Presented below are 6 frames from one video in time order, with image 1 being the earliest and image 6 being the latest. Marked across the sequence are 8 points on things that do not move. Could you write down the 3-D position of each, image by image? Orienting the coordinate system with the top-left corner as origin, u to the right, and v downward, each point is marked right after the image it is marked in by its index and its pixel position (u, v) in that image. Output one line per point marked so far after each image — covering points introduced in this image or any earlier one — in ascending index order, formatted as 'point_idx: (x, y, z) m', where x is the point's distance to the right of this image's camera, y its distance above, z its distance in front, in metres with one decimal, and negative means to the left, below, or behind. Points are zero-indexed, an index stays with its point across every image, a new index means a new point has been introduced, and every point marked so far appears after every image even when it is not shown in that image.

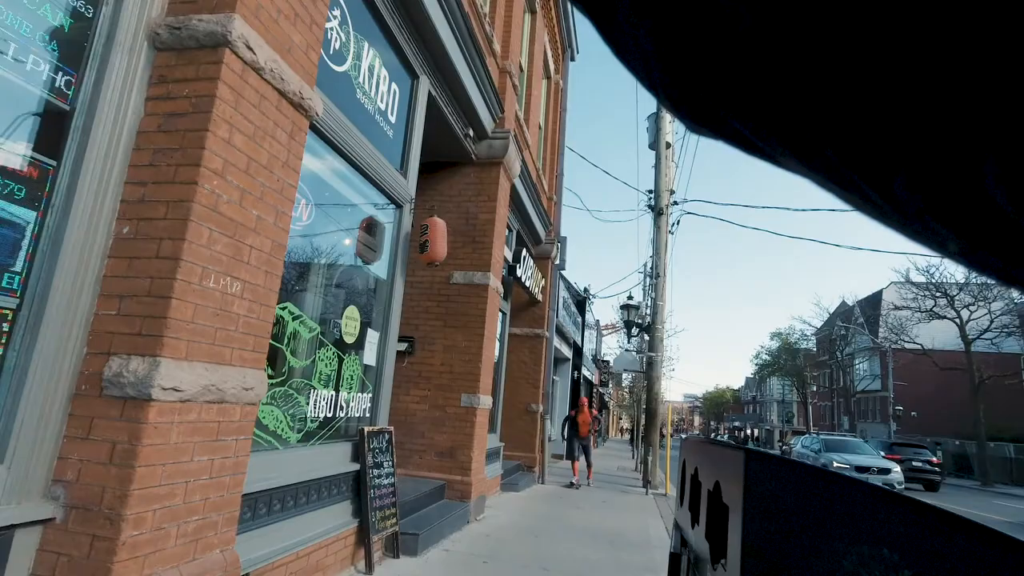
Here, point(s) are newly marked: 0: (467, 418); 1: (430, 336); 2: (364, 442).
0: (-0.5, -1.5, +7.5) m
1: (-1.0, -0.6, +7.9) m
2: (-1.1, -1.2, +4.9) m
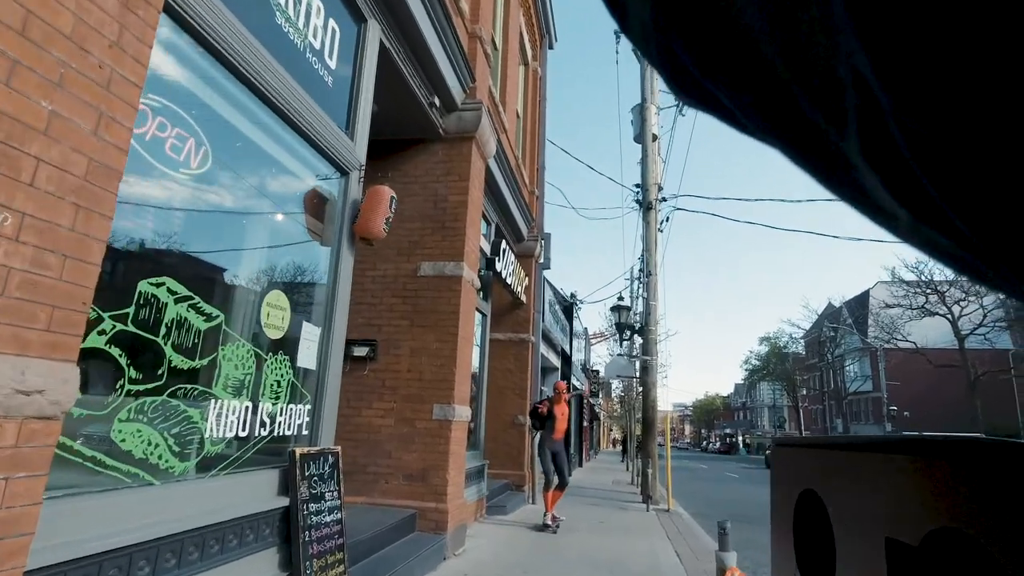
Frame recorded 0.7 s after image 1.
0: (-0.7, -1.5, +6.4) m
1: (-1.3, -0.5, +6.8) m
2: (-1.3, -1.1, +3.8) m
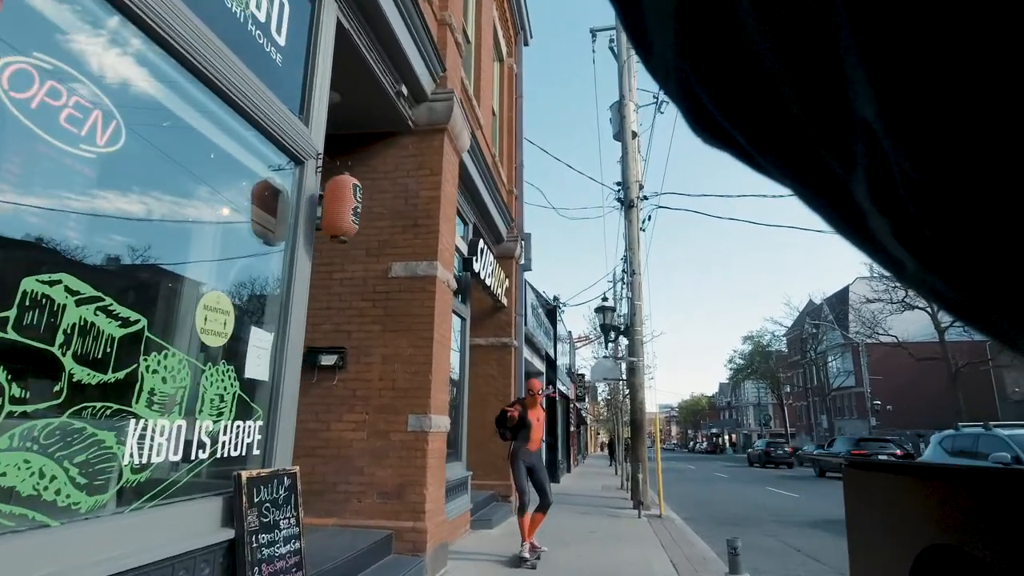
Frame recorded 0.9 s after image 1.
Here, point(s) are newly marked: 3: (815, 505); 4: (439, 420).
0: (-0.9, -1.5, +5.9) m
1: (-1.5, -0.6, +6.3) m
2: (-1.4, -1.1, +3.3) m
3: (+7.6, -5.4, +16.1) m
4: (-0.7, -1.3, +6.1) m
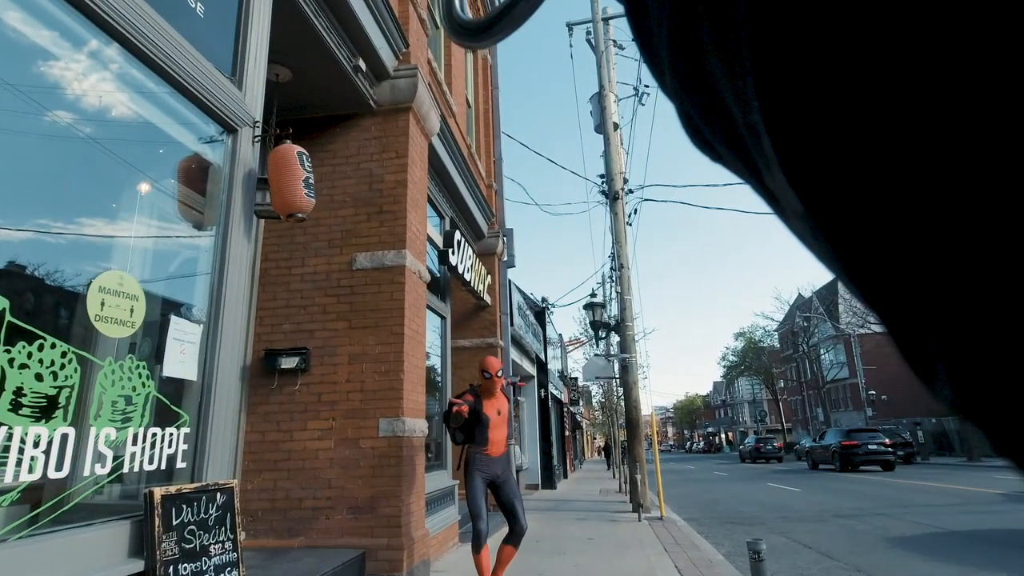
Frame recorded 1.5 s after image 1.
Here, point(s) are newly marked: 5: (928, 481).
0: (-1.0, -1.4, +5.3) m
1: (-1.6, -0.5, +5.7) m
2: (-1.5, -1.0, +2.7) m
3: (+7.5, -5.1, +15.6) m
4: (-0.9, -1.2, +5.5) m
5: (+12.5, -5.8, +19.2) m
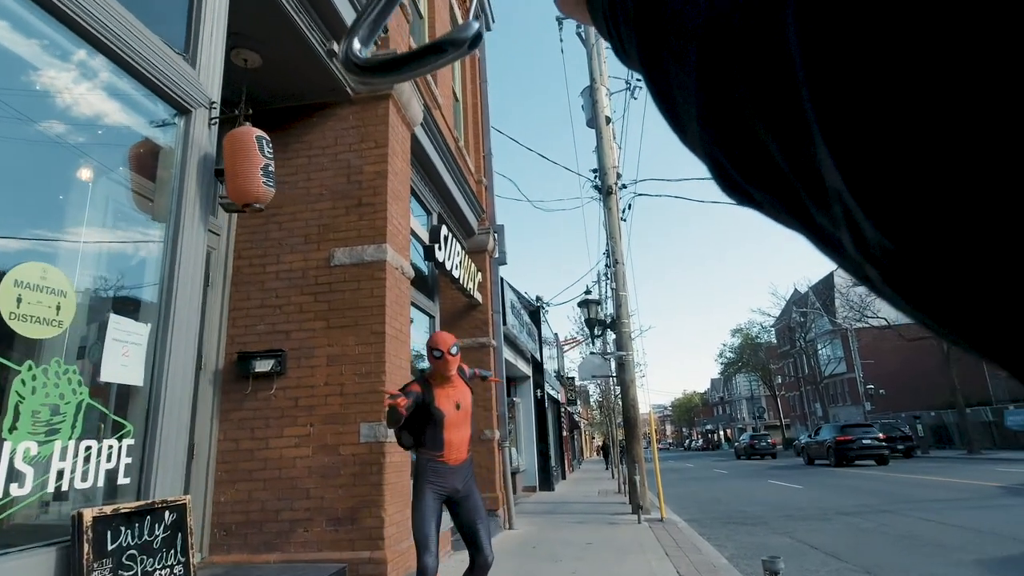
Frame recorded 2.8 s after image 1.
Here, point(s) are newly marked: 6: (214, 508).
0: (-1.1, -1.3, +5.0) m
1: (-1.7, -0.5, +5.4) m
2: (-1.6, -0.9, +2.4) m
3: (+7.4, -5.0, +15.3) m
4: (-0.9, -1.1, +5.2) m
5: (+12.4, -5.6, +18.9) m
6: (-2.4, -1.8, +5.1) m
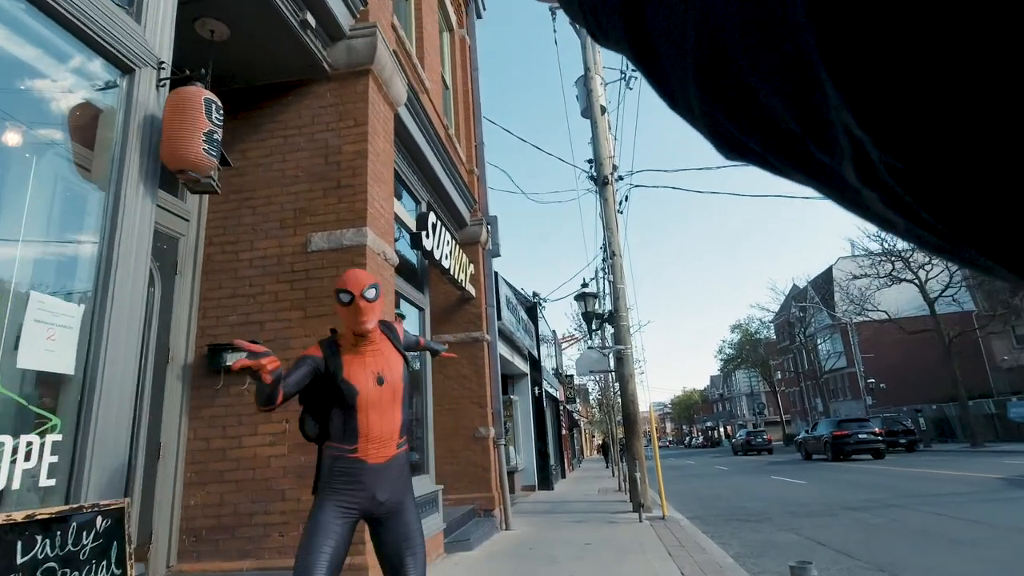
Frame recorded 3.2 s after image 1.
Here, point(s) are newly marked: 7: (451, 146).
0: (-1.2, -1.2, +4.6) m
1: (-1.8, -0.4, +5.0) m
2: (-1.6, -0.8, +2.0) m
3: (+7.4, -4.7, +14.9) m
4: (-1.0, -1.0, +4.9) m
5: (+12.3, -5.3, +18.6) m
6: (-2.4, -1.7, +4.7) m
7: (-1.0, +2.3, +10.4) m
